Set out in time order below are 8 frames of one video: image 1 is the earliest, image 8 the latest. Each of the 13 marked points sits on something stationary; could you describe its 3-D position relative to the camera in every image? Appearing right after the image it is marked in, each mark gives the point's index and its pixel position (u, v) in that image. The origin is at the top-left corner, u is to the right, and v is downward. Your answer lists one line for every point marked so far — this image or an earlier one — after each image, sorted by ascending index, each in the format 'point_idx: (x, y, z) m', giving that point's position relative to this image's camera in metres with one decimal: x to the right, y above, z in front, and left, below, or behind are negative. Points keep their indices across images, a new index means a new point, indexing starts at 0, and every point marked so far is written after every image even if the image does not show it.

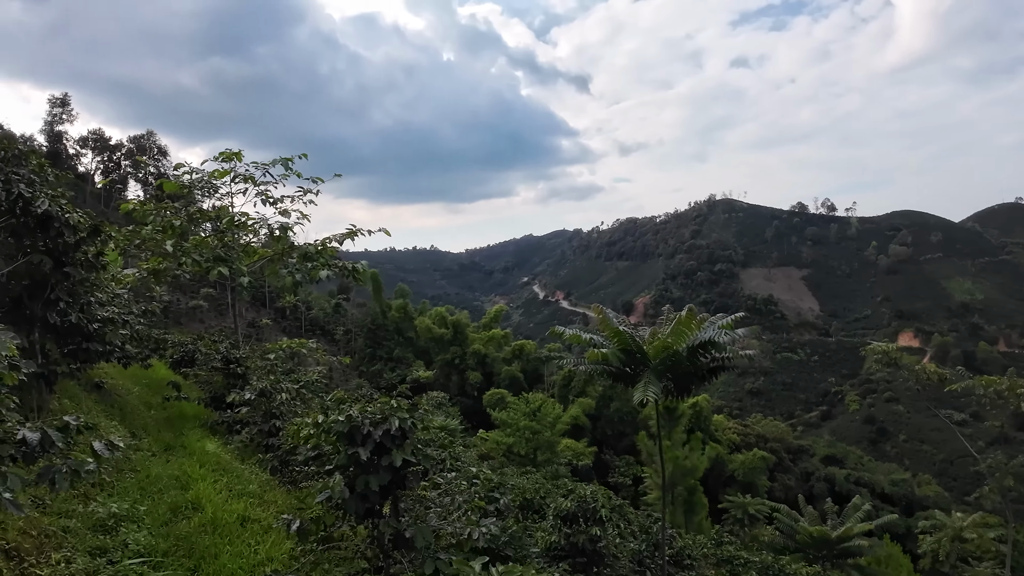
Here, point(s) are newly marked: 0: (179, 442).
0: (-3.2, -1.5, +5.0) m
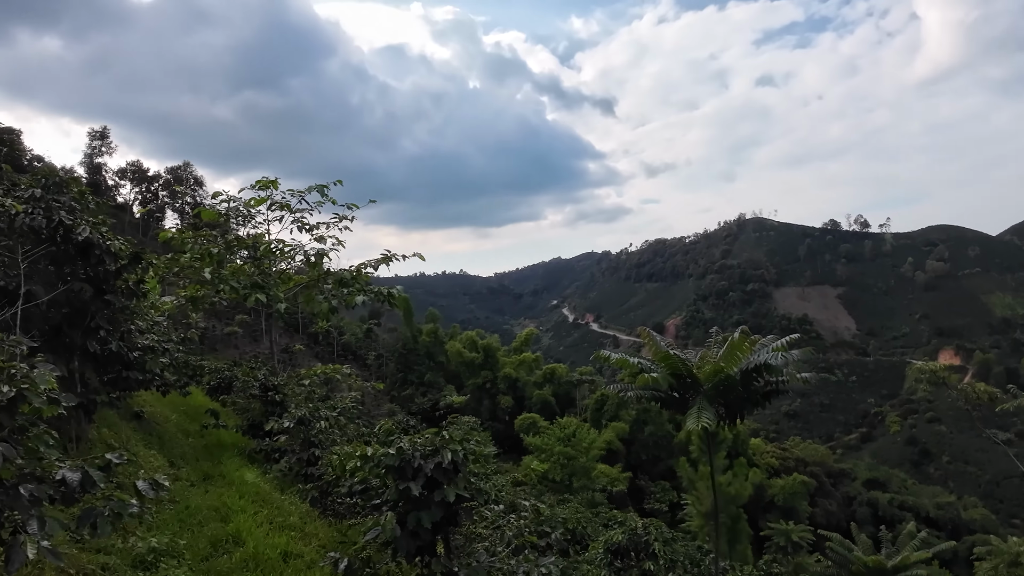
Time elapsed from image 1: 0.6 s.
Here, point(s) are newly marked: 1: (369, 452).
0: (-2.8, -1.8, +5.0) m
1: (-0.8, -0.9, +2.8) m
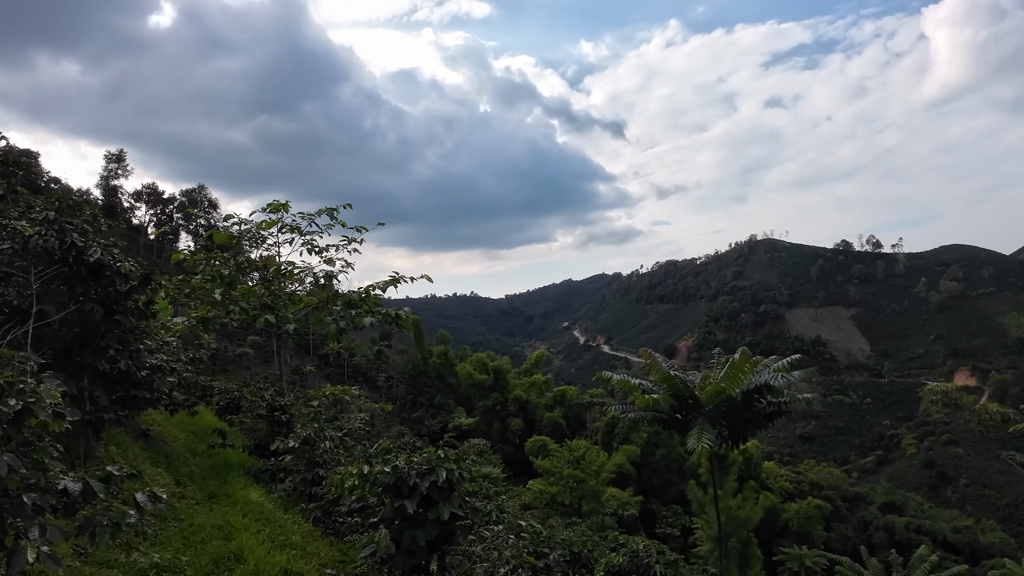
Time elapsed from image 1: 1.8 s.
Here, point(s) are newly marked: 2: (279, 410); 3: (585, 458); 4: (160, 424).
0: (-2.8, -2.0, +5.0) m
1: (-0.8, -1.0, +2.8) m
2: (-3.0, -1.5, +6.6) m
3: (+2.7, -6.4, +19.3) m
4: (-4.3, -1.7, +6.4) m
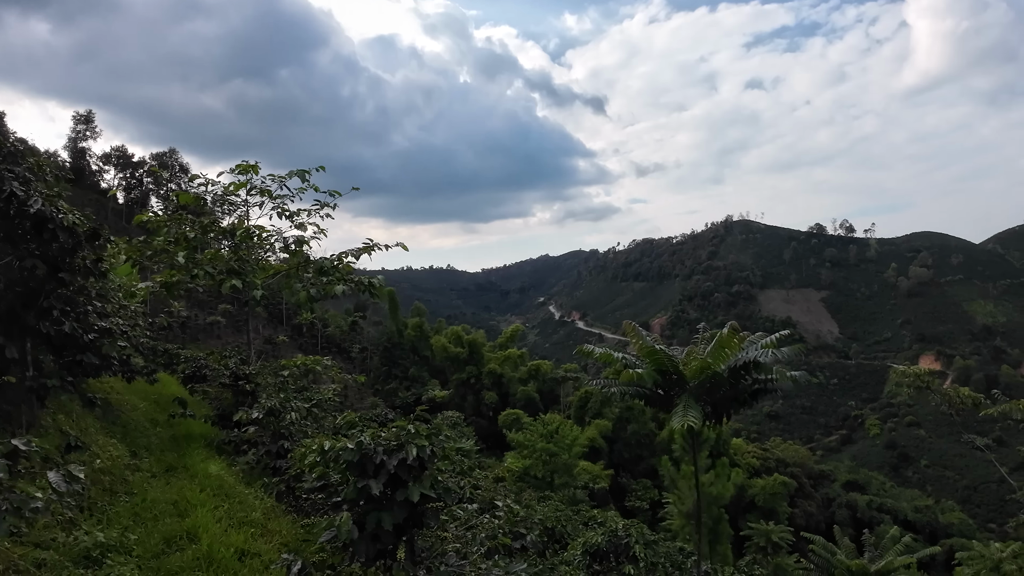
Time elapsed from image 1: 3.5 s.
0: (-3.0, -1.6, +4.7) m
1: (-0.9, -0.8, +2.6) m
2: (-3.2, -1.1, +6.2) m
3: (+1.8, -5.4, +19.5) m
4: (-4.6, -1.2, +6.0) m
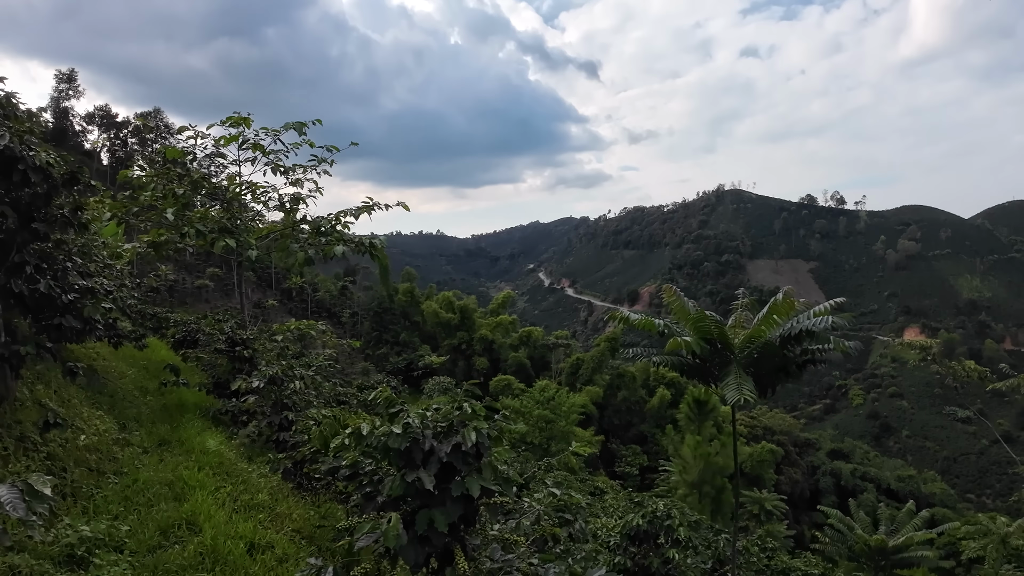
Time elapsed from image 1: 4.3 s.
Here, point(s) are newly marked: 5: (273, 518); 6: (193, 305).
0: (-2.8, -1.2, +4.3) m
1: (-0.6, -0.6, +2.2) m
2: (-3.1, -0.6, +5.8) m
3: (+1.6, -4.2, +19.4) m
4: (-4.4, -0.7, +5.5) m
5: (-1.5, -1.4, +3.2) m
6: (-10.5, -0.5, +16.9) m
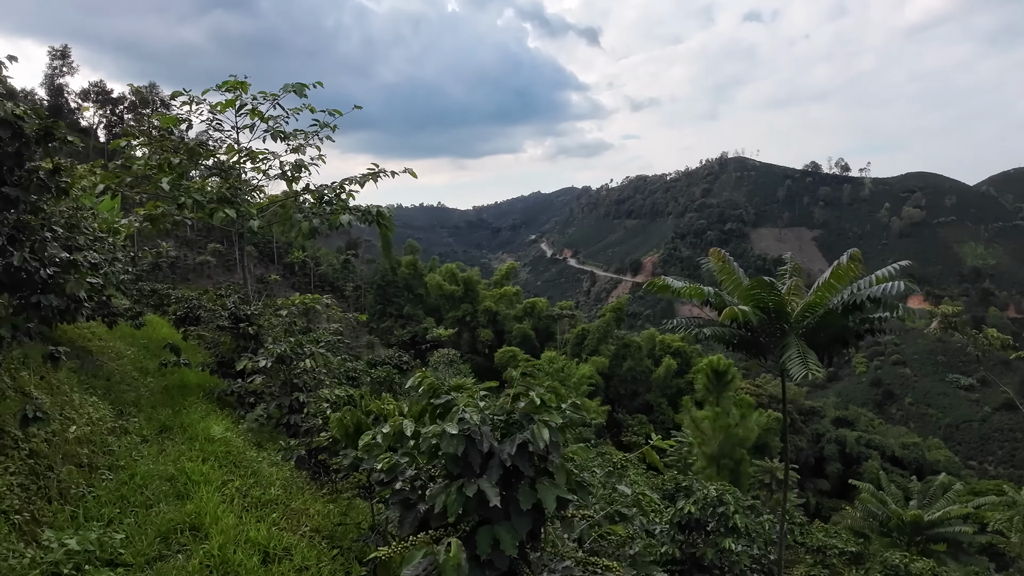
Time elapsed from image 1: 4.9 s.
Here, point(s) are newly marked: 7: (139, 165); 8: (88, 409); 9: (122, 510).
0: (-2.6, -1.0, +4.0) m
1: (-0.4, -0.5, +1.8) m
2: (-2.8, -0.3, +5.4) m
3: (+2.0, -3.1, +19.1) m
4: (-4.2, -0.5, +5.2) m
5: (-1.2, -1.3, +2.9) m
6: (-10.2, +0.3, +16.5) m
7: (-3.5, +1.2, +4.7) m
8: (-2.9, -0.8, +3.5) m
9: (-2.0, -1.1, +2.6) m
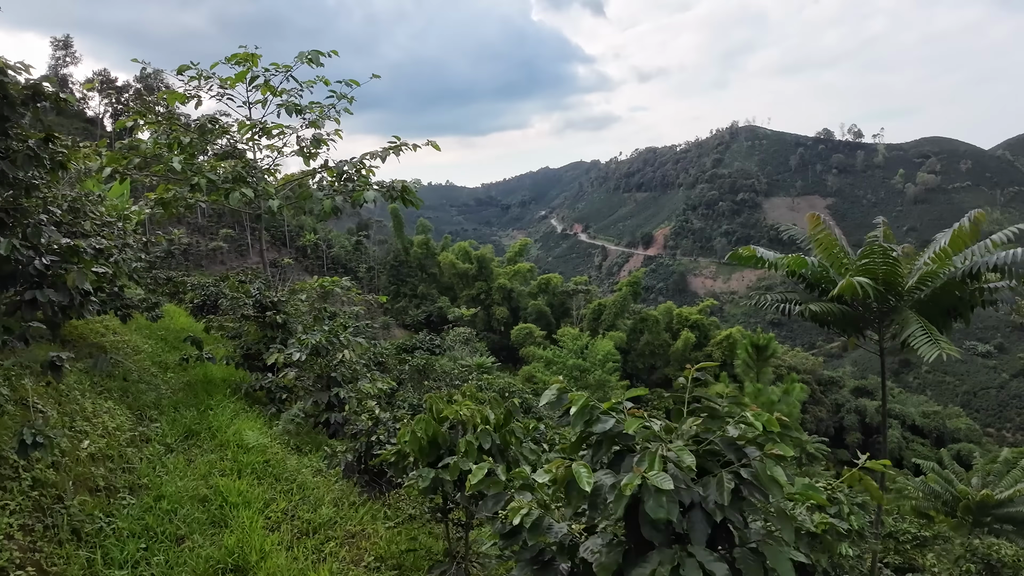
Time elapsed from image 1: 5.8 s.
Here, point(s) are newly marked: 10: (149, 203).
0: (-2.1, -0.9, +3.5) m
1: (0.0, -0.4, +1.3) m
2: (-2.3, -0.2, +4.9) m
3: (+2.8, -2.2, +18.7) m
4: (-3.7, -0.4, +4.7) m
5: (-0.8, -1.2, +2.4) m
6: (-9.5, +0.7, +16.2) m
7: (-3.0, +1.3, +4.2) m
8: (-2.4, -0.8, +3.1) m
9: (-1.5, -1.1, +2.1) m
10: (-3.2, +0.8, +4.4) m
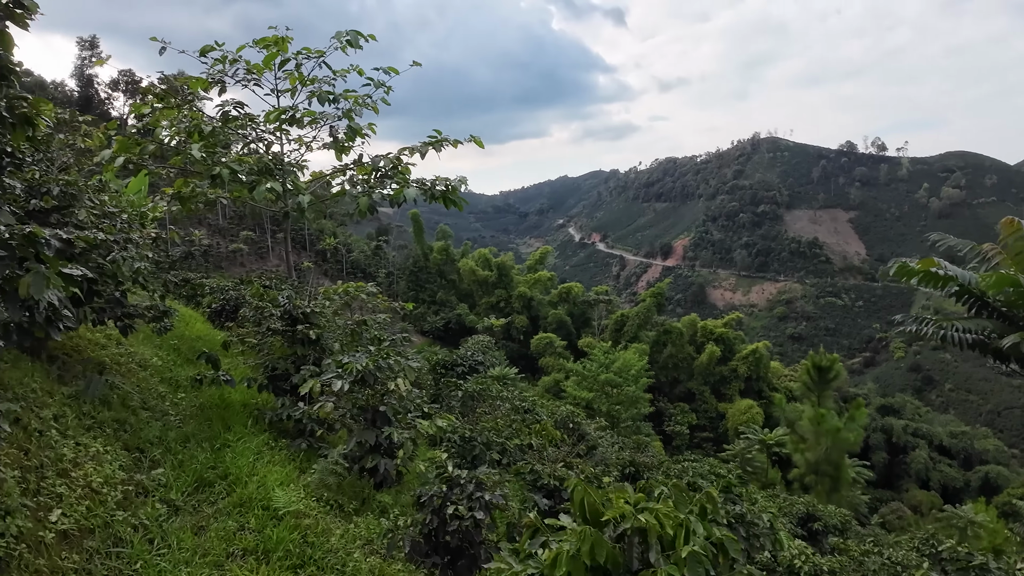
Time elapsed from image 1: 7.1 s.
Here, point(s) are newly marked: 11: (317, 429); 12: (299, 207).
0: (-1.5, -1.0, +2.7) m
1: (+0.5, -0.5, +0.4) m
2: (-1.7, -0.3, +4.2) m
3: (+3.8, -2.5, +17.7) m
4: (-3.1, -0.4, +4.0) m
5: (-0.3, -1.2, +1.6) m
6: (-8.5, +0.6, +15.6) m
7: (-2.4, +1.2, +3.5) m
8: (-1.9, -0.8, +2.3) m
9: (-1.0, -1.1, +1.4) m
10: (-2.6, +0.8, +3.7) m
11: (-1.3, -1.0, +3.6) m
12: (-1.5, +0.7, +3.8) m
